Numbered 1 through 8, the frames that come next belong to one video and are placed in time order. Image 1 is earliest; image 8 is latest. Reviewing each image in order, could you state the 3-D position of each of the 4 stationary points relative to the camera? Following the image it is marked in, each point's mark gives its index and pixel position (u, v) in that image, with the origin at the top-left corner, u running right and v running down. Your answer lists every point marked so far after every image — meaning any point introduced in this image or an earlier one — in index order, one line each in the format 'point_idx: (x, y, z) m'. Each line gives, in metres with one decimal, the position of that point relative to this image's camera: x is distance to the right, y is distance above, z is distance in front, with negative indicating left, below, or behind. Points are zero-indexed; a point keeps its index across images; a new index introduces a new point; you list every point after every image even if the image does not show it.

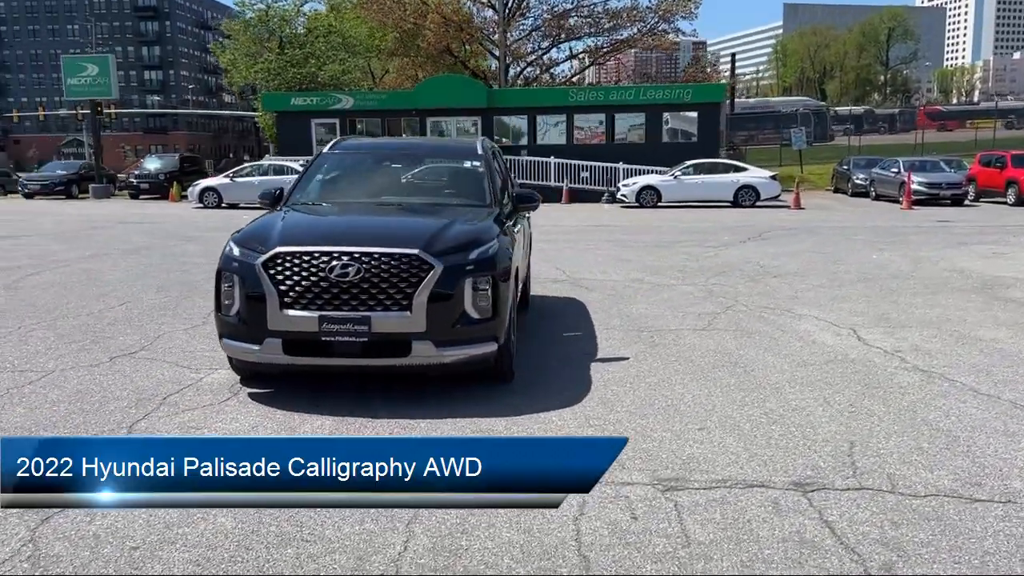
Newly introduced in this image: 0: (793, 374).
0: (+2.1, -0.7, +6.6) m
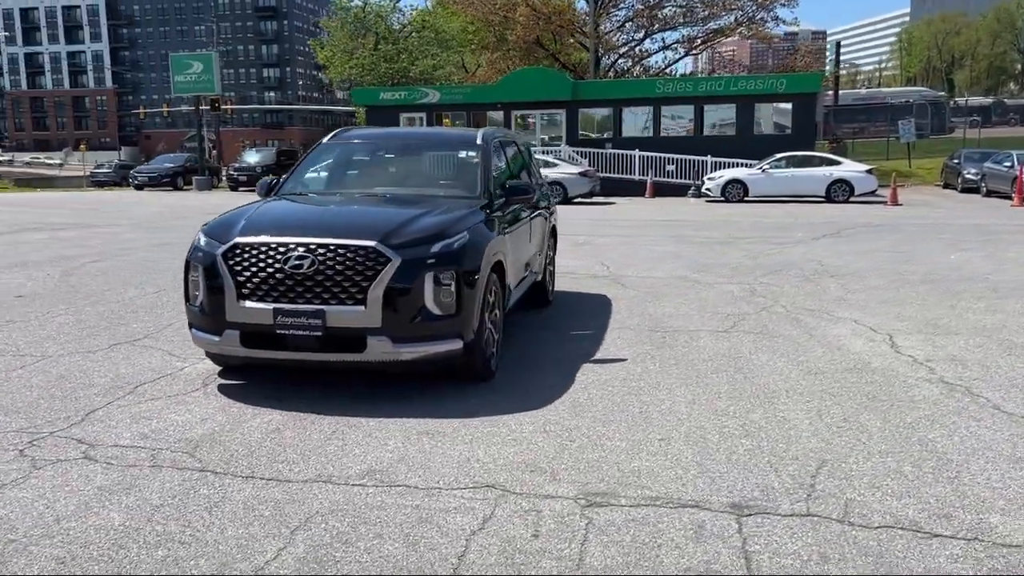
0: (+2.0, -0.7, +6.1) m
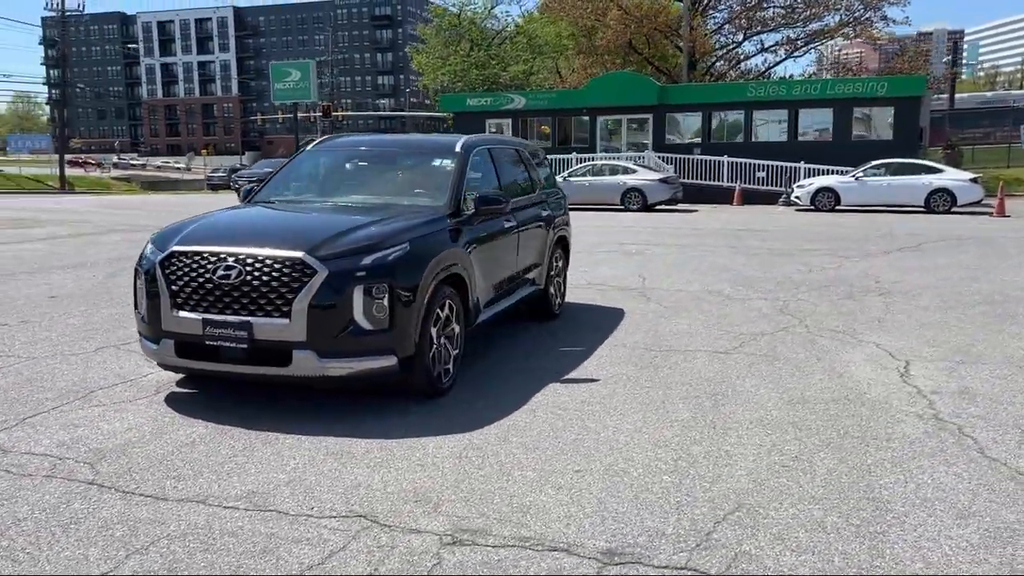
0: (+1.6, -0.8, +5.6) m
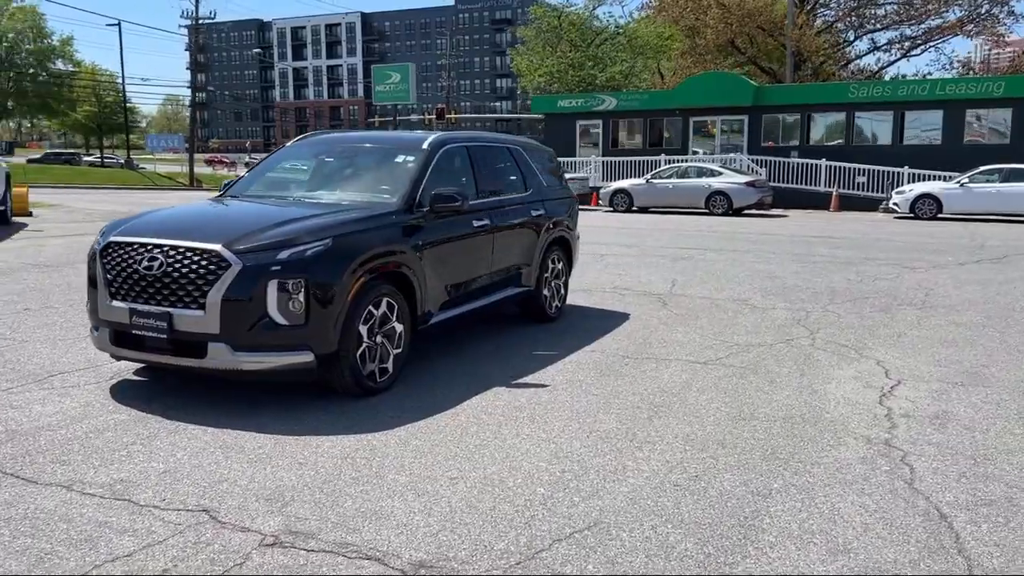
0: (+1.1, -0.8, +5.2) m
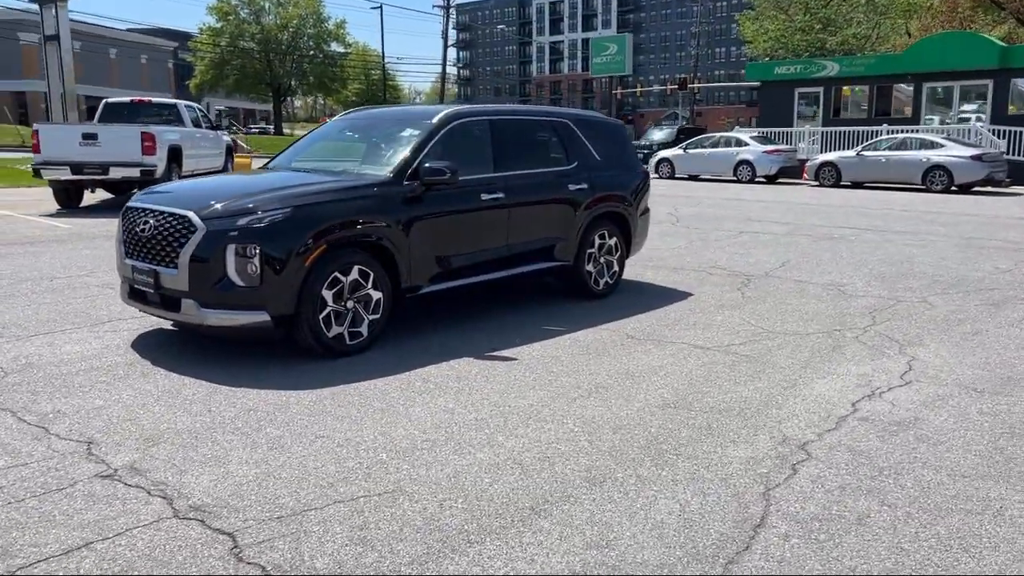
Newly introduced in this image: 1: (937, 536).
0: (+0.6, -0.7, +5.0) m
1: (+1.7, -1.0, +3.5) m
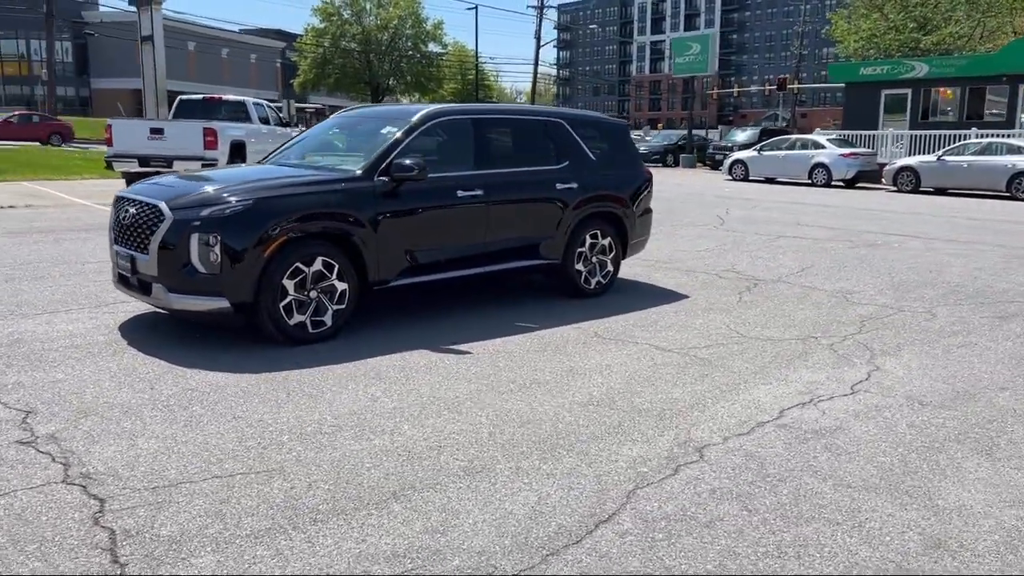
0: (+0.2, -0.7, +5.1) m
1: (+1.0, -1.0, +3.4) m
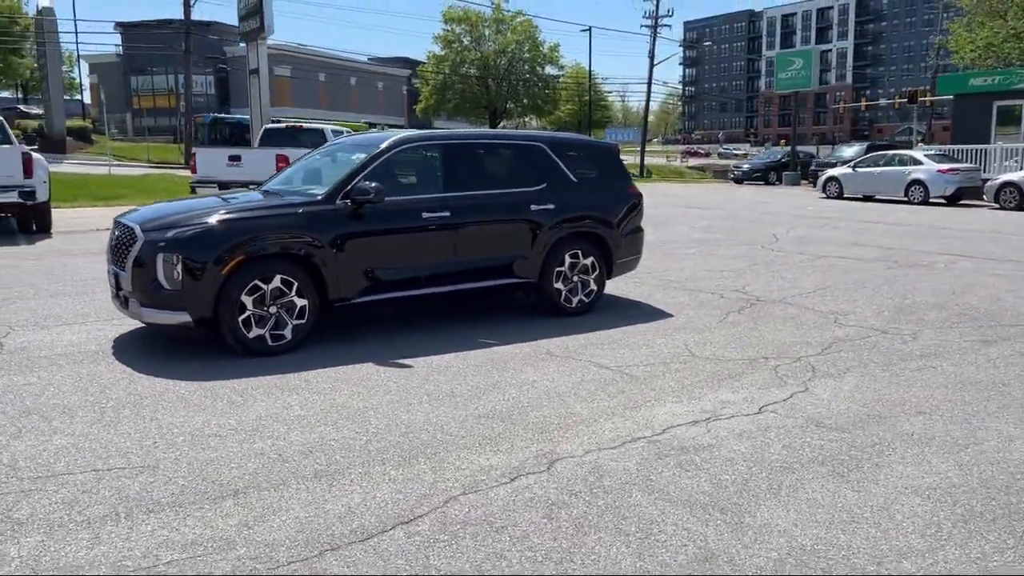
0: (-0.5, -0.8, +5.3) m
1: (+0.2, -1.1, +3.6) m
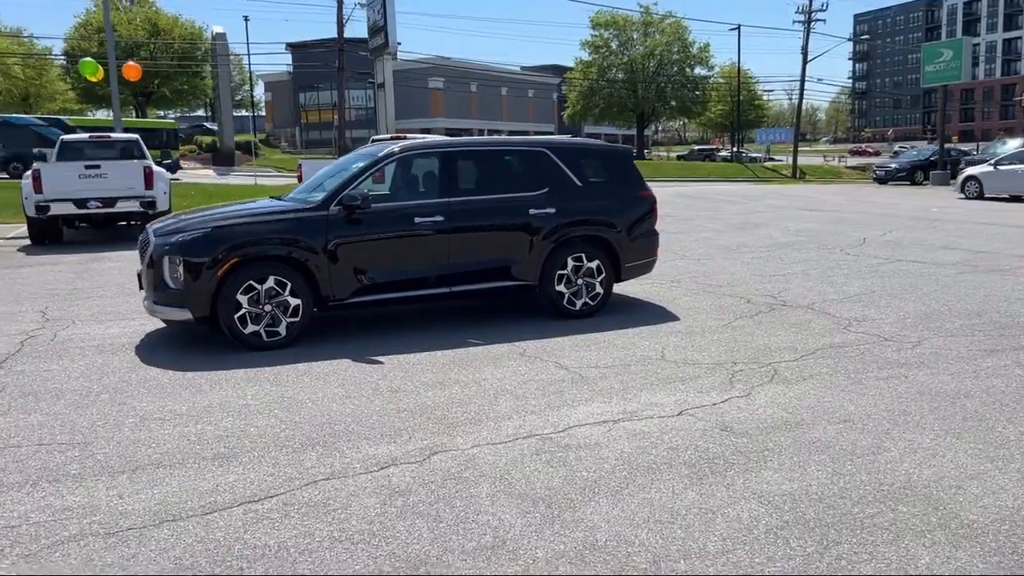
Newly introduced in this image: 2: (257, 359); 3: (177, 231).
0: (-1.0, -0.8, +5.7) m
1: (-0.7, -1.1, +3.8) m
2: (-2.1, -0.6, +7.2) m
3: (-2.9, +0.5, +7.4) m
